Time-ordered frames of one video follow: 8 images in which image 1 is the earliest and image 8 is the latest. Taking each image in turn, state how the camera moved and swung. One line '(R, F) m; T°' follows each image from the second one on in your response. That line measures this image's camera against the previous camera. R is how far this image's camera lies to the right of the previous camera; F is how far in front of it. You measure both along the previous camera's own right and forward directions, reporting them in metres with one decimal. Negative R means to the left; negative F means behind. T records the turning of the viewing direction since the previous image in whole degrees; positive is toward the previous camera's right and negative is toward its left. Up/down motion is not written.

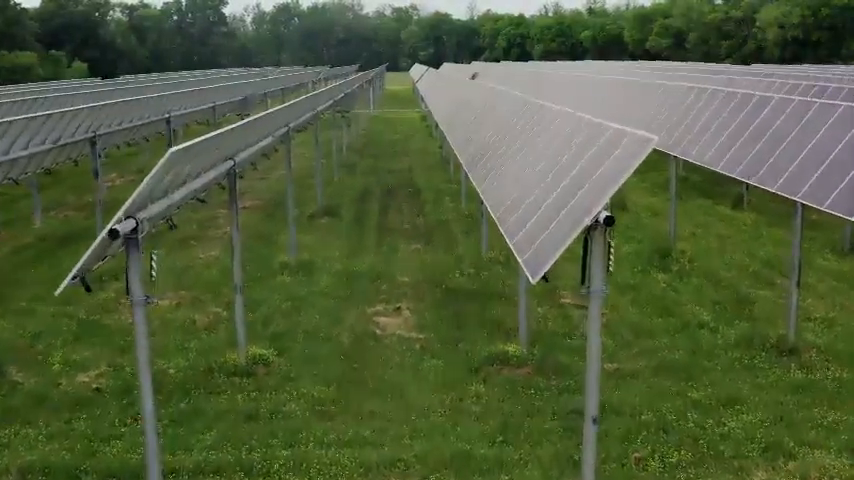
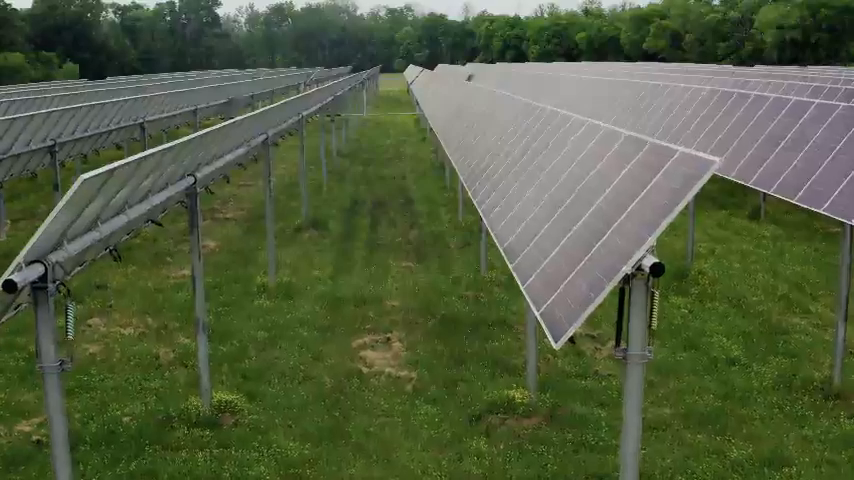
(0.0, +1.4) m; 0°
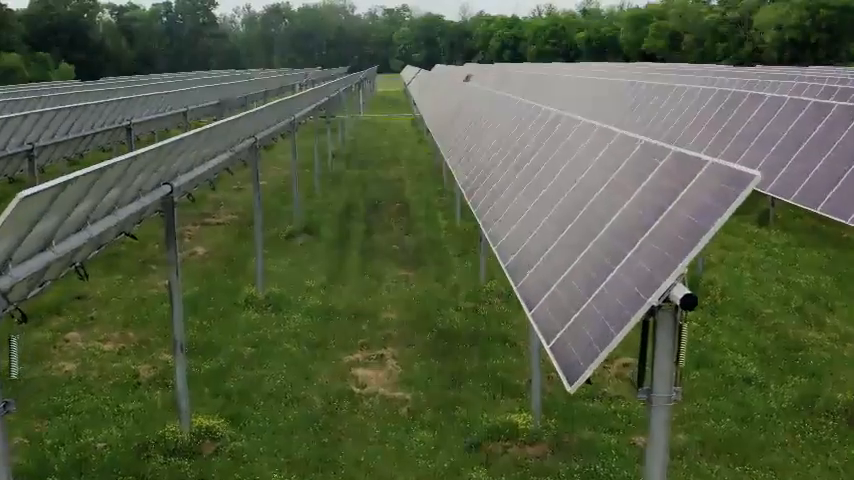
(0.0, +0.7) m; 0°
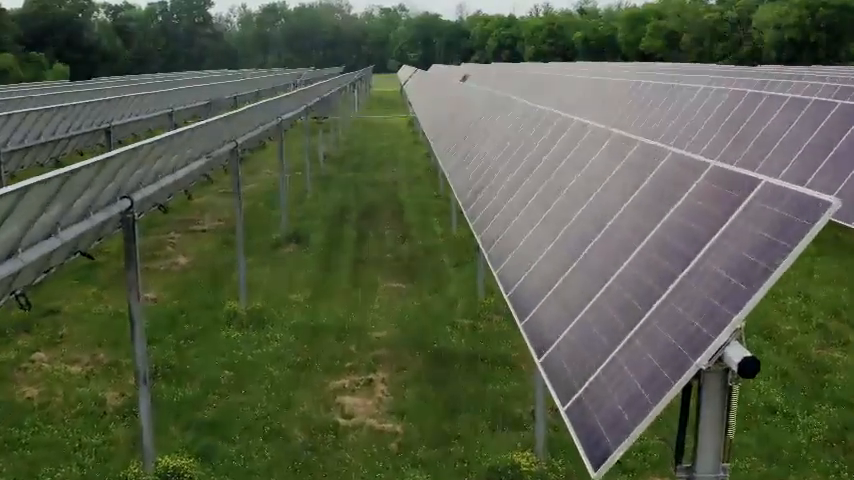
(0.0, +0.9) m; 0°
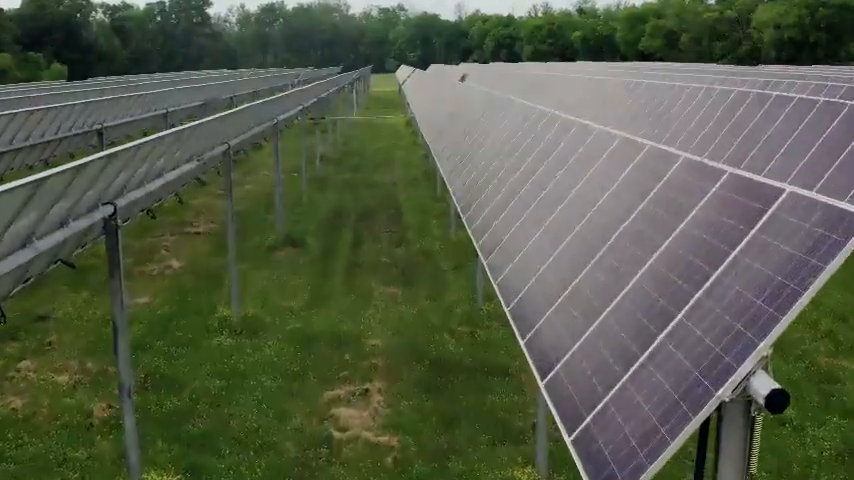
(0.0, +0.3) m; 0°
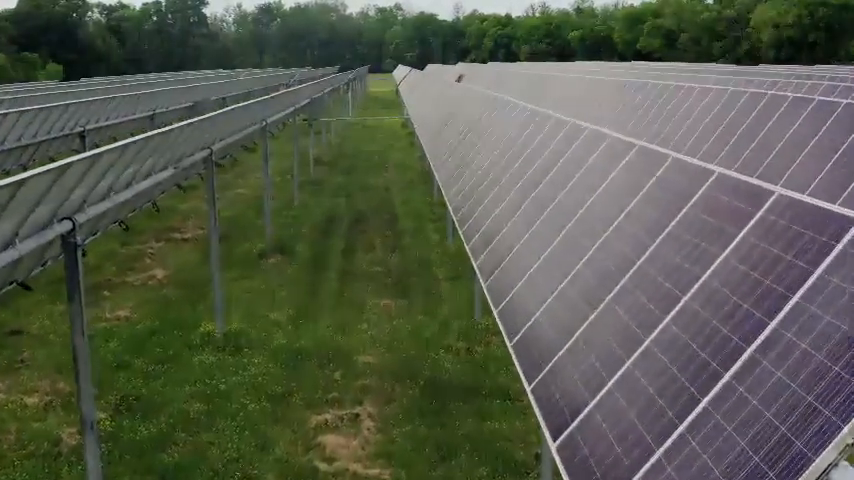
(0.0, +0.7) m; 0°
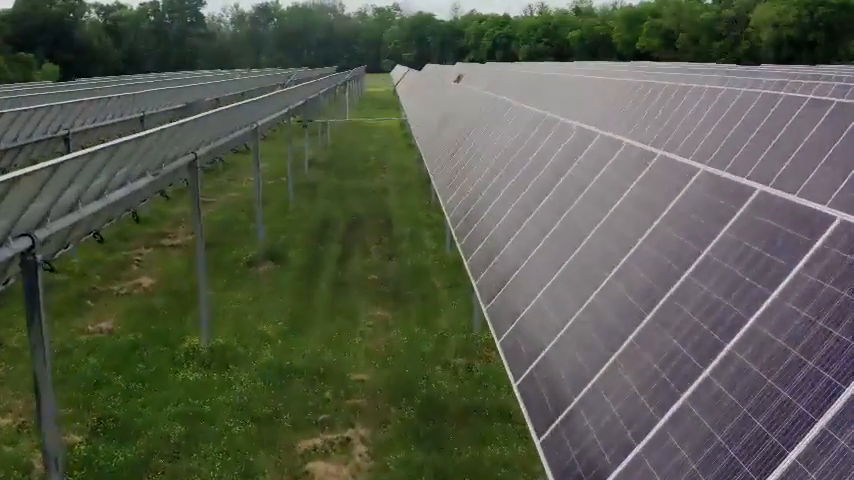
(0.0, +0.6) m; 0°
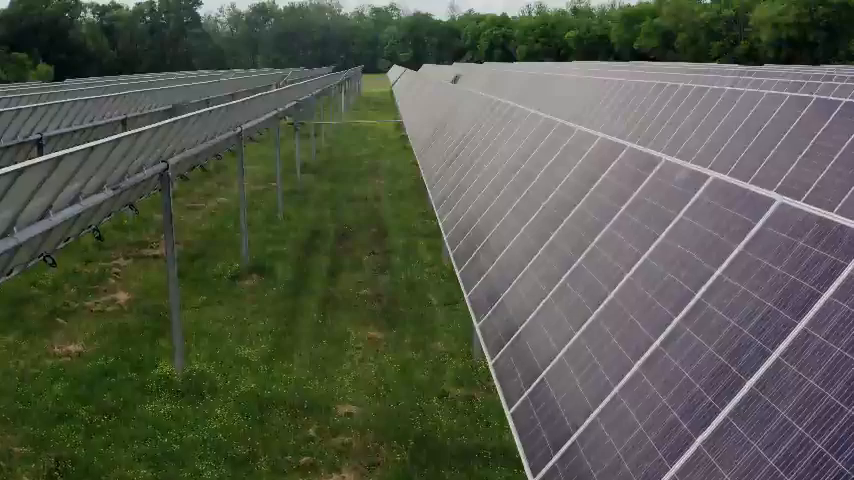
(0.0, +0.9) m; 0°
